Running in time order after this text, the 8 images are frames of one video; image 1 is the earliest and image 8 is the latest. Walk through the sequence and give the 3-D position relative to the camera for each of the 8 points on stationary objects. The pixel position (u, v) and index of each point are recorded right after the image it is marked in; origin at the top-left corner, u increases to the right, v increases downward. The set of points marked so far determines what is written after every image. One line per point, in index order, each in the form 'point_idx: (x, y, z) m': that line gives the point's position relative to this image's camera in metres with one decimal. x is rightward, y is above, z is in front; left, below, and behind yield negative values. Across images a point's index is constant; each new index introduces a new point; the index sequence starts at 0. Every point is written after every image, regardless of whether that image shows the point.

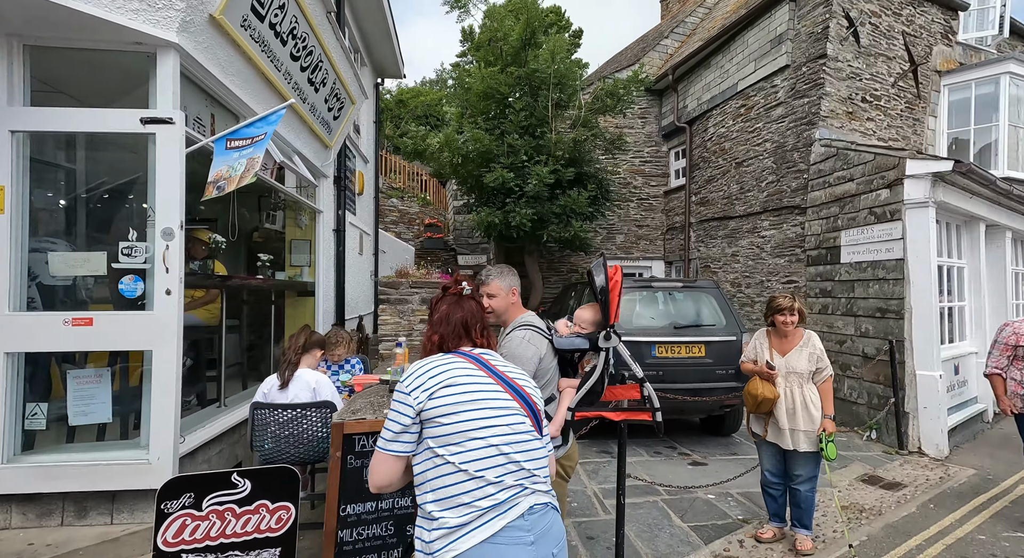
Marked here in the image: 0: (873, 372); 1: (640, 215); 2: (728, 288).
0: (+3.0, -0.8, +4.4) m
1: (+2.1, +1.0, +8.4) m
2: (+2.6, -0.1, +6.3) m
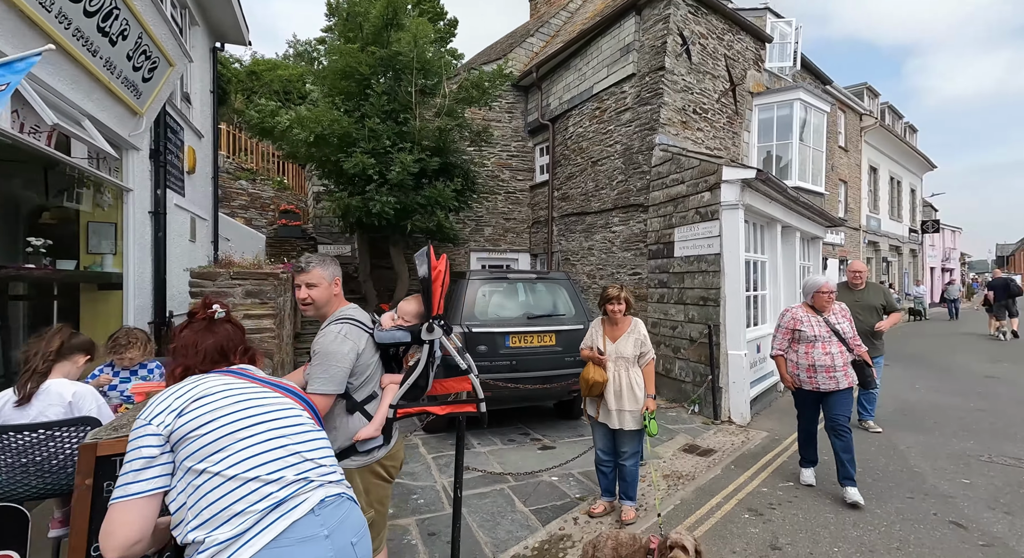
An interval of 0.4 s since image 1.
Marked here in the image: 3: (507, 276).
0: (+1.8, -0.7, +5.0) m
1: (-0.1, +1.2, +8.6) m
2: (+0.9, 0.0, +6.8) m
3: (-0.1, 0.0, +4.0) m
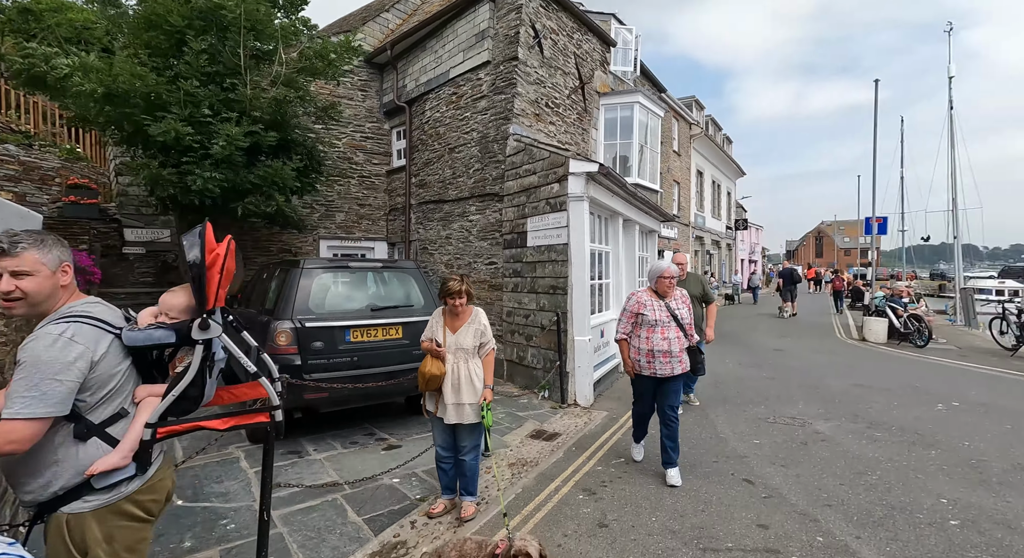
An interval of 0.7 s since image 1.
0: (+0.3, -0.6, +5.2) m
1: (-2.4, +1.3, +8.2) m
2: (-0.9, +0.1, +6.6) m
3: (-1.2, +0.1, +3.7) m
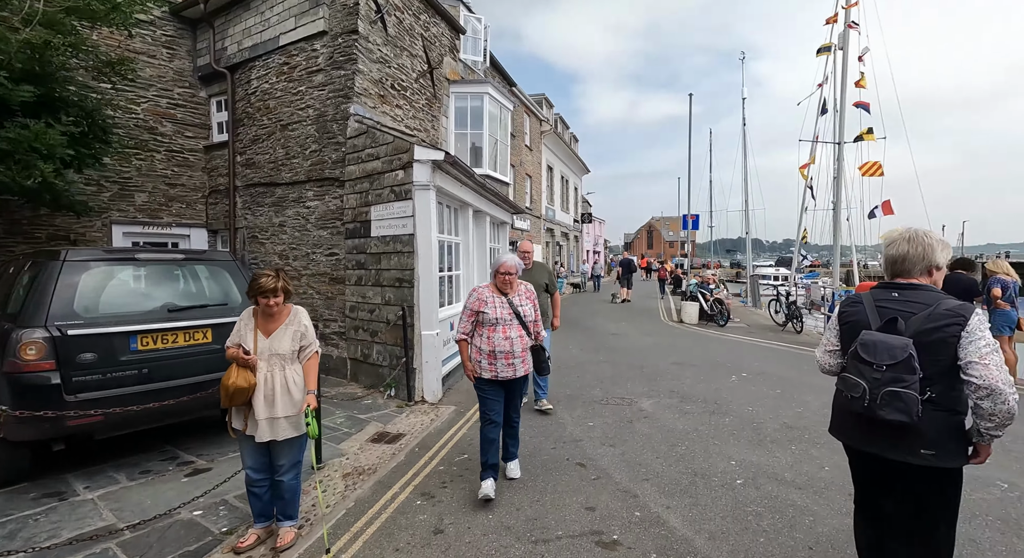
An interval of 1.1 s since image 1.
0: (-1.1, -0.5, +4.9) m
1: (-4.5, +1.4, +7.0) m
2: (-2.7, +0.2, +6.0) m
3: (-2.2, +0.1, +3.1) m
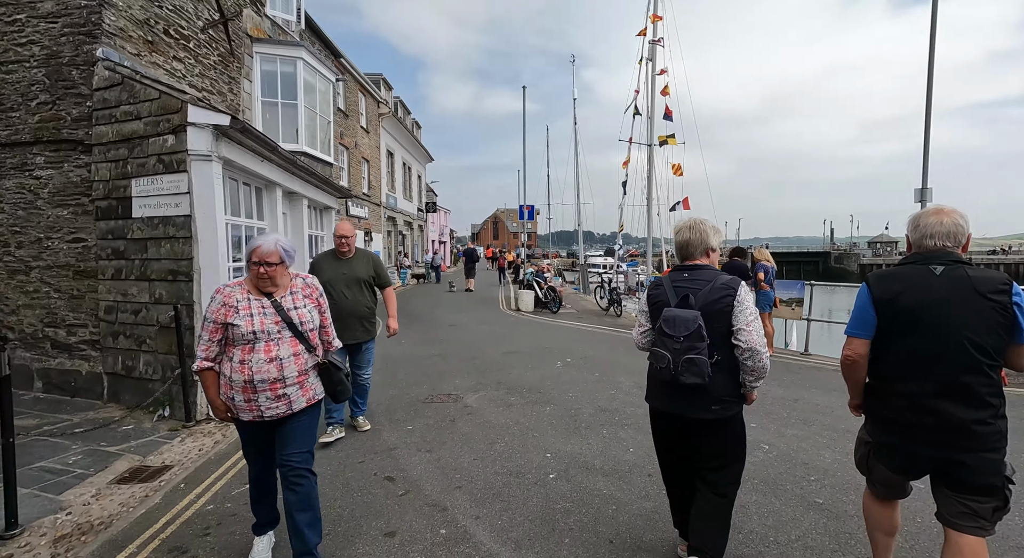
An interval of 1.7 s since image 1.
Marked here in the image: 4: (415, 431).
0: (-2.6, -0.5, +4.0) m
1: (-6.5, +1.5, +5.0) m
2: (-4.5, +0.3, +4.5) m
3: (-3.1, +0.2, +1.9) m
4: (-0.8, -1.2, +4.3) m
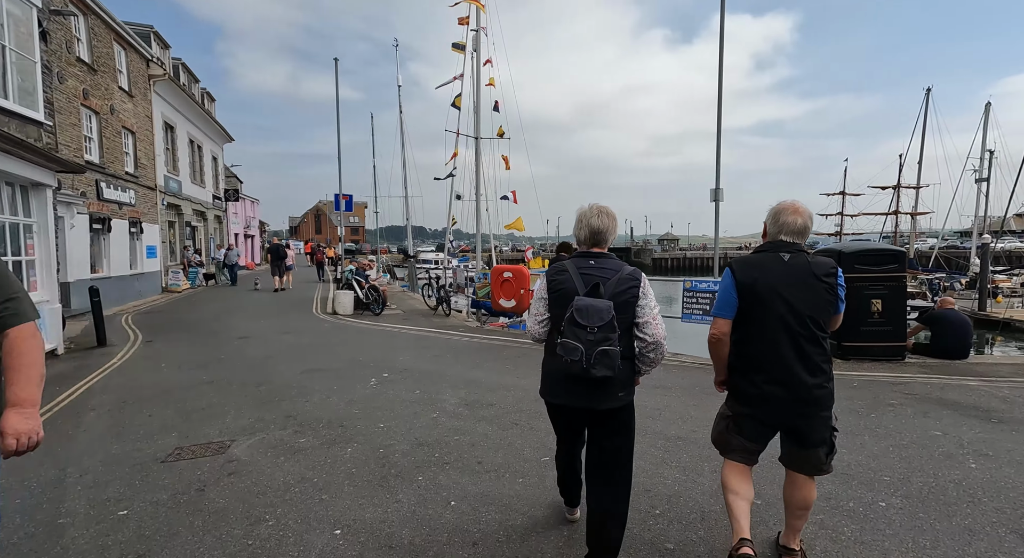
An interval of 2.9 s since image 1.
0: (-3.7, -0.5, +2.0) m
1: (-7.8, +1.4, +1.7) m
2: (-5.7, +0.2, +1.9) m
3: (-3.6, +0.1, -0.1) m
4: (-2.0, -1.3, +2.9) m
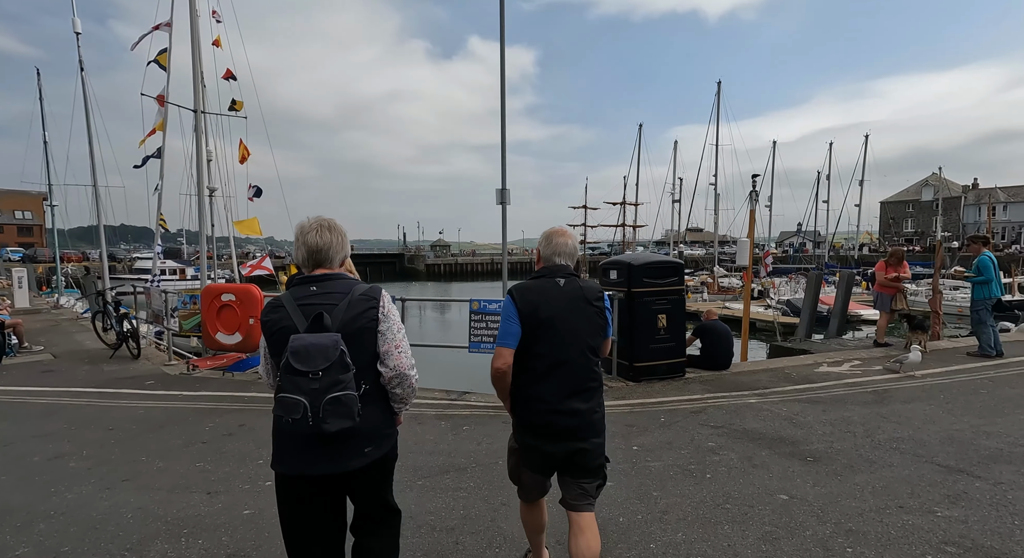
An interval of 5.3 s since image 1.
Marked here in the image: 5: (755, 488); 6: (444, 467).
0: (-3.7, -0.8, -2.2) m
1: (-7.3, +1.0, -4.1) m
2: (-5.4, -0.1, -3.0) m
3: (-2.7, -0.2, -4.0) m
4: (-2.5, -1.6, -0.6) m
5: (+2.1, -1.8, +4.6) m
6: (-0.7, -1.8, +5.1) m
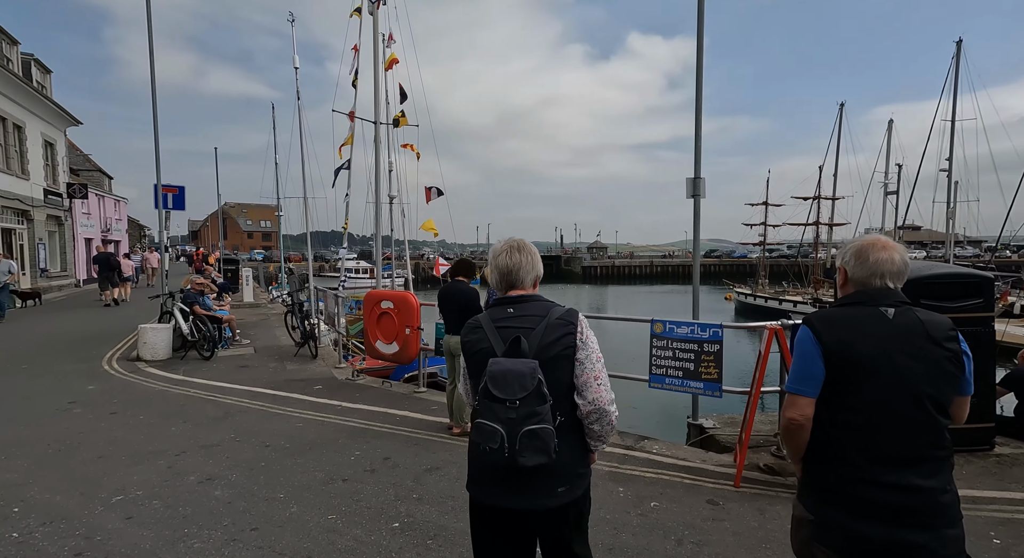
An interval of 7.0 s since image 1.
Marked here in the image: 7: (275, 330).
0: (-4.3, -0.9, -2.8) m
1: (-8.2, +1.0, -3.6) m
2: (-6.2, -0.2, -3.1) m
3: (-3.8, -0.3, -4.9) m
4: (-2.7, -1.7, -1.7) m
5: (+3.3, -2.0, +1.9) m
6: (+0.8, -2.0, +3.2) m
7: (-8.2, -1.8, +17.9) m
